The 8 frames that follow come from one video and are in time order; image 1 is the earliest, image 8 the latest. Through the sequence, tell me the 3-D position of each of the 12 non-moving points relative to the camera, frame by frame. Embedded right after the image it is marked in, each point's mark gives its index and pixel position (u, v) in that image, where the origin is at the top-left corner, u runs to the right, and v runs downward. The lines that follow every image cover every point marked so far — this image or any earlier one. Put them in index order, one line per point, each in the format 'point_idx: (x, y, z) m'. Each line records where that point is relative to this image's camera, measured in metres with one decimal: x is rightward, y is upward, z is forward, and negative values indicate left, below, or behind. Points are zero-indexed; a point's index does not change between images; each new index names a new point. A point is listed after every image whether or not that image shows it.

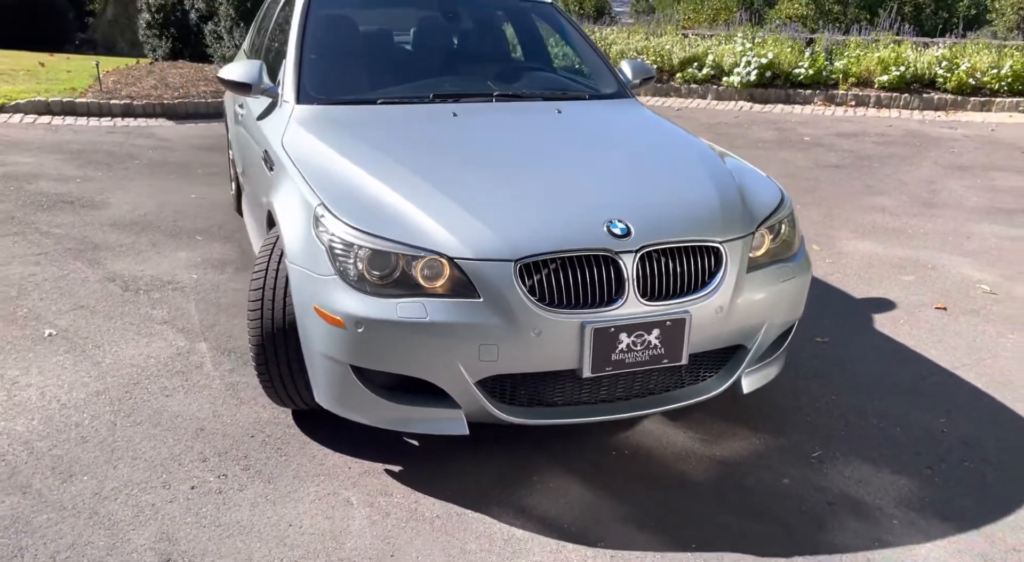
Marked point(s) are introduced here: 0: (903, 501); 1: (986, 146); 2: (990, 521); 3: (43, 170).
0: (+1.3, -0.7, +2.8) m
1: (+4.5, +1.3, +8.1) m
2: (+1.5, -0.8, +2.7) m
3: (-3.8, +0.9, +6.8) m
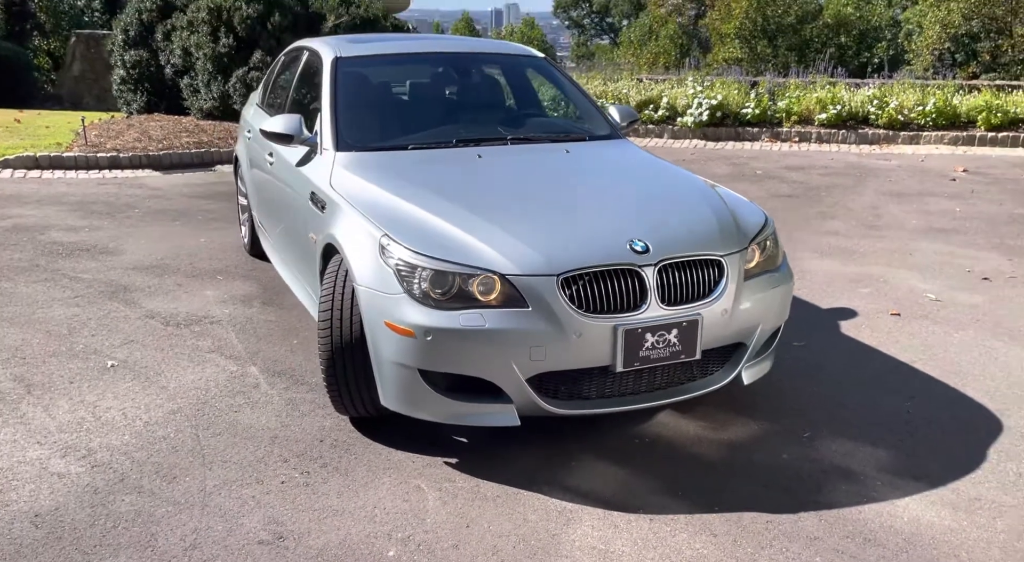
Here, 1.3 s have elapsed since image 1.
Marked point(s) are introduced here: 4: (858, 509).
0: (+1.5, -0.7, +3.4) m
1: (+4.3, +1.1, +8.9) m
2: (+1.7, -0.8, +3.3) m
3: (-3.9, +0.5, +7.2) m
4: (+1.3, -0.8, +3.1) m
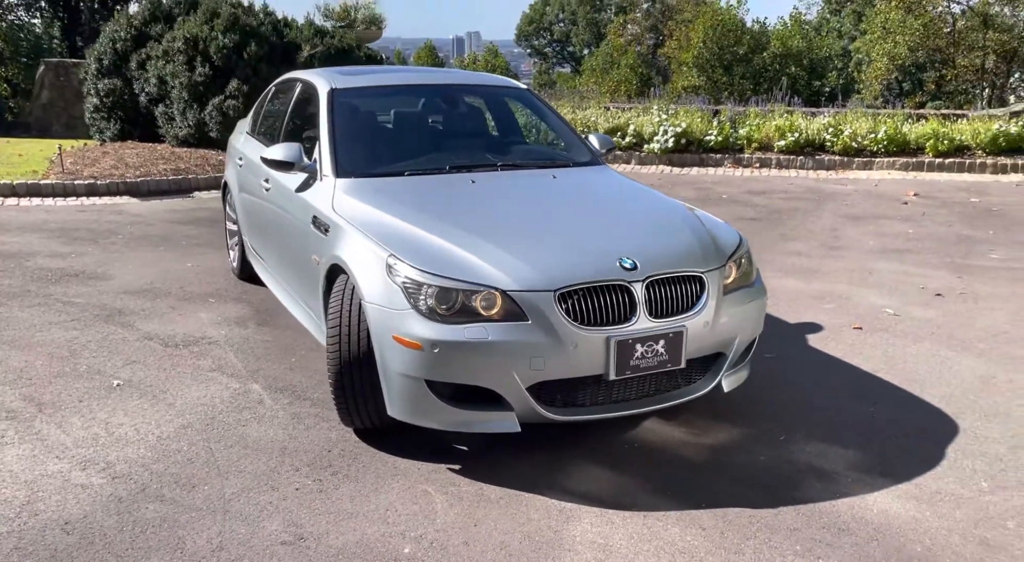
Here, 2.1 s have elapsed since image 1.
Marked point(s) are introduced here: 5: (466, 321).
0: (+1.5, -0.8, +3.7) m
1: (+4.0, +0.9, +9.4) m
2: (+1.7, -0.8, +3.6) m
3: (-4.1, +0.3, +7.2) m
4: (+1.3, -0.9, +3.4) m
5: (-0.2, -0.2, +3.4) m
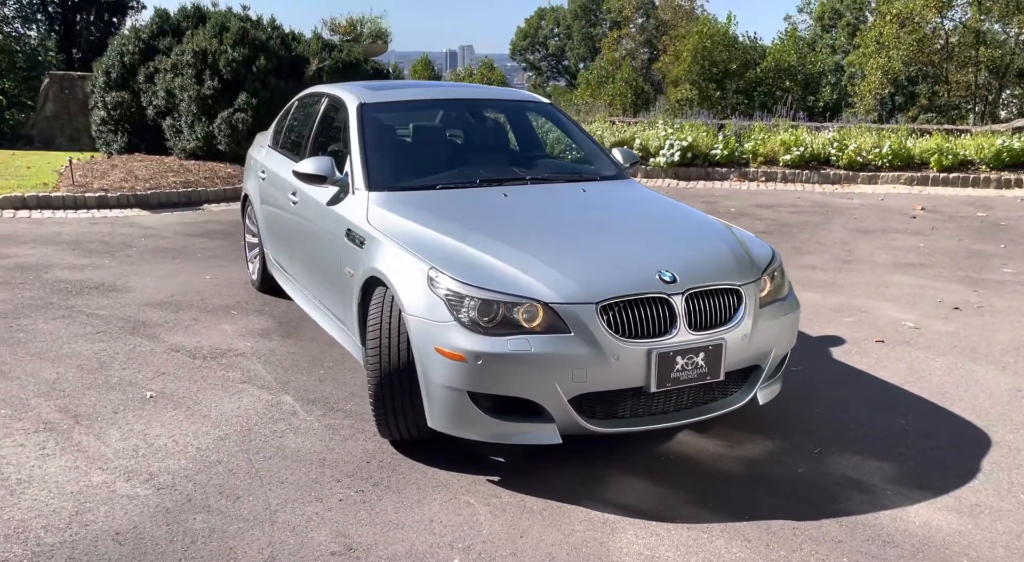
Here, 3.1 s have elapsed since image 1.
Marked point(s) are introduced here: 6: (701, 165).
0: (+1.7, -0.9, +3.7) m
1: (+4.1, +0.8, +9.5) m
2: (+1.9, -0.9, +3.6) m
3: (-4.0, +0.2, +7.2) m
4: (+1.5, -0.9, +3.4) m
5: (0.0, -0.2, +3.5) m
6: (+2.6, +1.6, +11.7) m
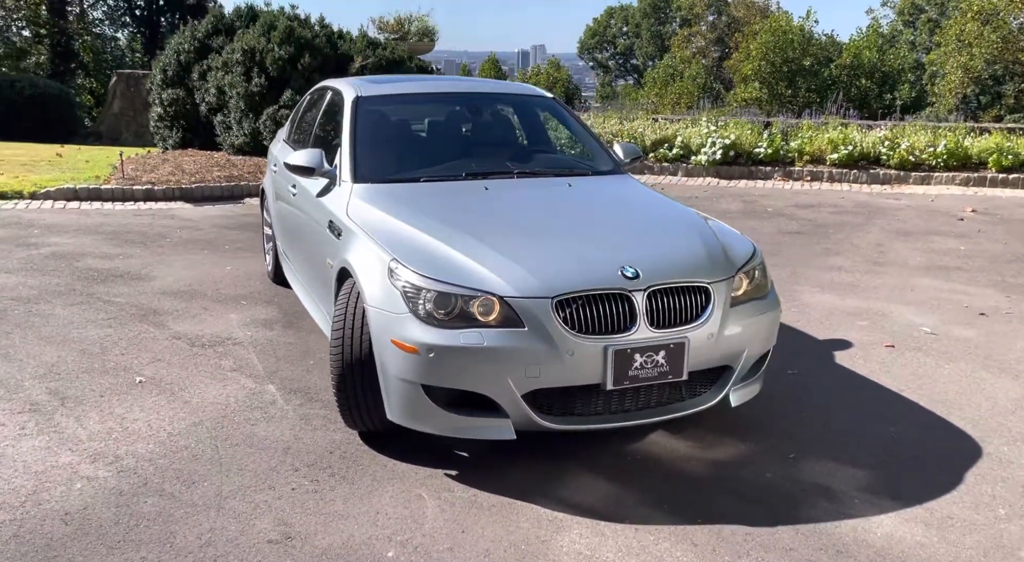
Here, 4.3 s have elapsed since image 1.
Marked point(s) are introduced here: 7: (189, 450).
0: (+1.5, -0.9, +3.6) m
1: (+4.5, +0.7, +9.1) m
2: (+1.7, -0.9, +3.4) m
3: (-3.8, +0.3, +7.5) m
4: (+1.2, -0.9, +3.3) m
5: (-0.2, -0.2, +3.4) m
6: (+3.1, +1.6, +11.4) m
7: (-1.4, -0.7, +3.7) m
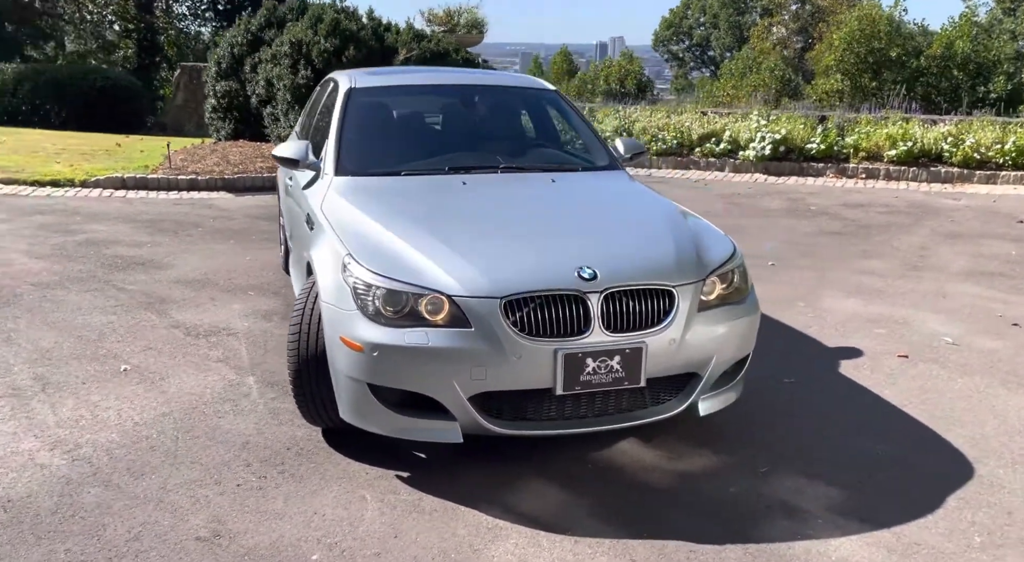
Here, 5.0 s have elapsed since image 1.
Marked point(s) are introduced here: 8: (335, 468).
0: (+1.3, -0.9, +3.3) m
1: (+4.8, +0.7, +8.5) m
2: (+1.5, -0.9, +3.2) m
3: (-3.6, +0.4, +7.8) m
4: (+1.0, -1.0, +3.1) m
5: (-0.4, -0.2, +3.4) m
6: (+3.7, +1.6, +11.0) m
7: (-1.6, -0.7, +3.8) m
8: (-0.8, -0.8, +3.6) m
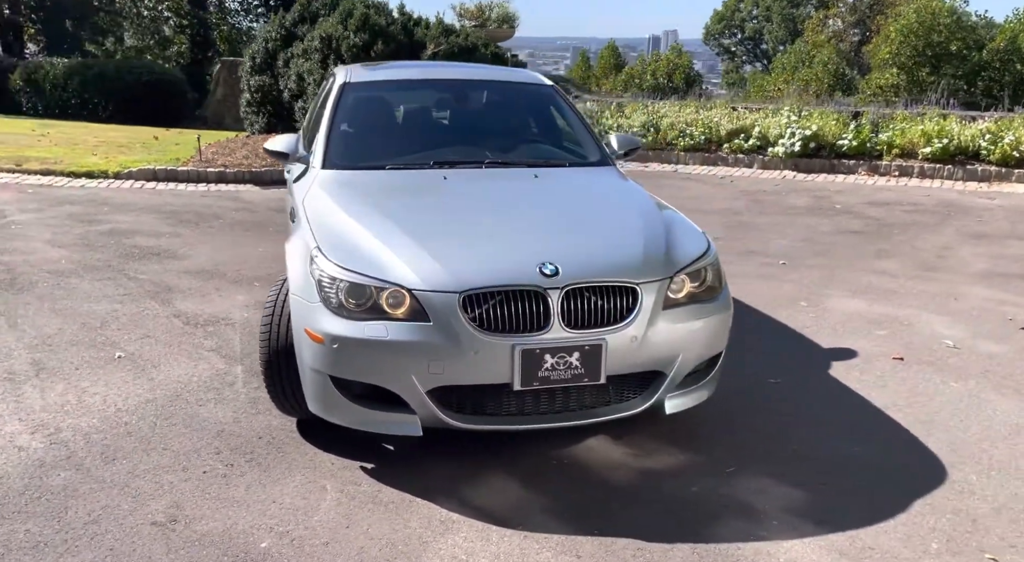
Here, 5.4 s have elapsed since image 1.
0: (+1.1, -0.9, +3.2) m
1: (+4.9, +0.6, +8.2) m
2: (+1.3, -0.9, +3.1) m
3: (-3.5, +0.5, +8.0) m
4: (+0.8, -1.0, +3.0) m
5: (-0.6, -0.2, +3.4) m
6: (+4.0, +1.6, +10.7) m
7: (-1.8, -0.7, +3.9) m
8: (-0.9, -0.8, +3.7) m
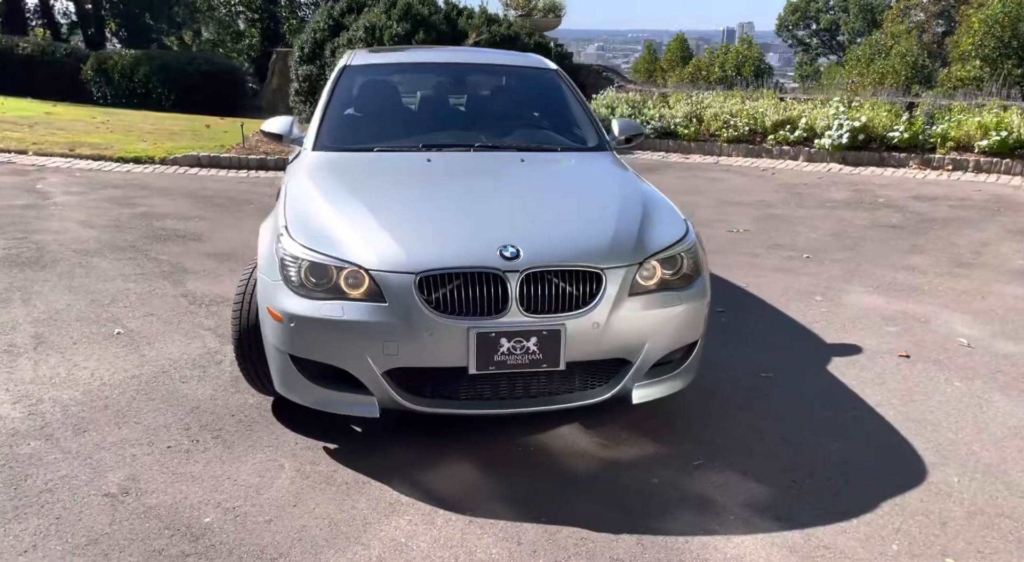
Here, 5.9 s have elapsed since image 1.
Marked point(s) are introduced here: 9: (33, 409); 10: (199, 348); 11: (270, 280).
0: (+0.9, -0.8, +3.1) m
1: (+5.2, +0.6, +7.8) m
2: (+1.1, -0.9, +2.9) m
3: (-3.3, +0.7, +8.2) m
4: (+0.6, -0.9, +2.9) m
5: (-0.7, -0.1, +3.4) m
6: (+4.5, +1.6, +10.3) m
7: (-1.9, -0.6, +3.9) m
8: (-1.1, -0.7, +3.7) m
9: (-2.2, -0.6, +3.8) m
10: (-1.7, -0.4, +4.7) m
11: (-1.0, 0.0, +3.5) m
